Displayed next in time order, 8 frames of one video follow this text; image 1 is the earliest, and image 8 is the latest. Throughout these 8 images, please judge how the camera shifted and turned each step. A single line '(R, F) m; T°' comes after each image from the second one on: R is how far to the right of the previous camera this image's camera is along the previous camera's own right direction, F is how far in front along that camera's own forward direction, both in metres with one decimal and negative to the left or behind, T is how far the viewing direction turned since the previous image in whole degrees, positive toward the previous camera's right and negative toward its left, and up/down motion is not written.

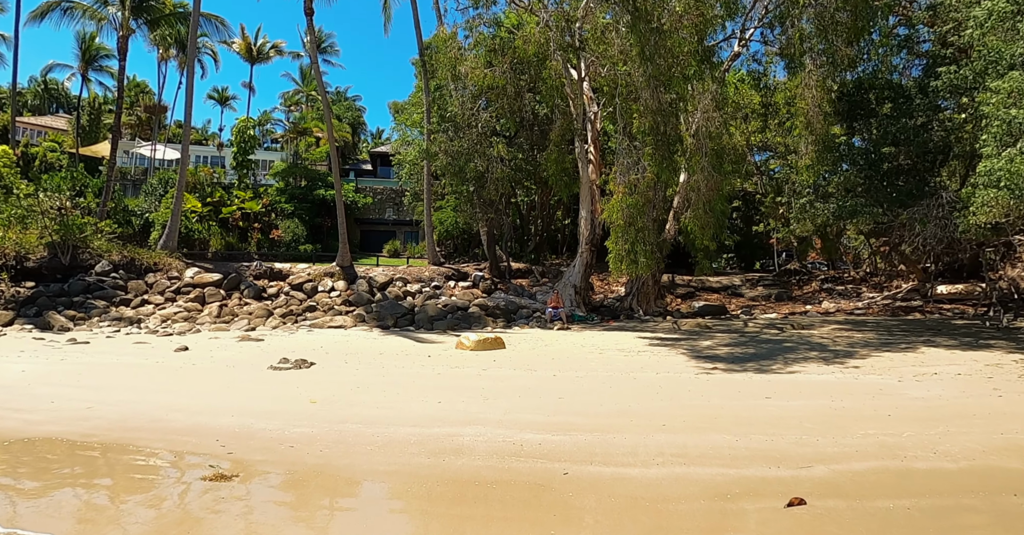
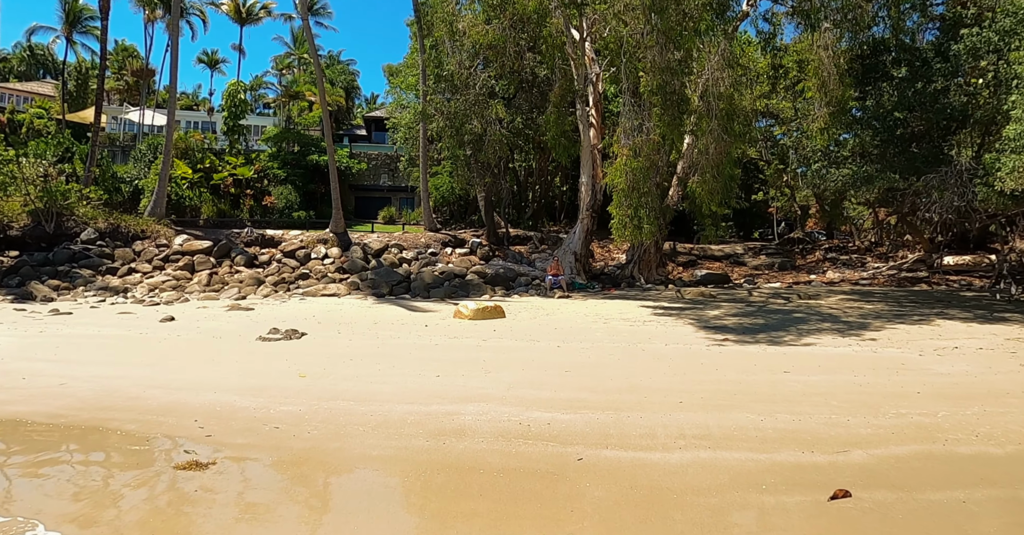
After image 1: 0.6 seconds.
(-0.1, +0.6) m; 0°
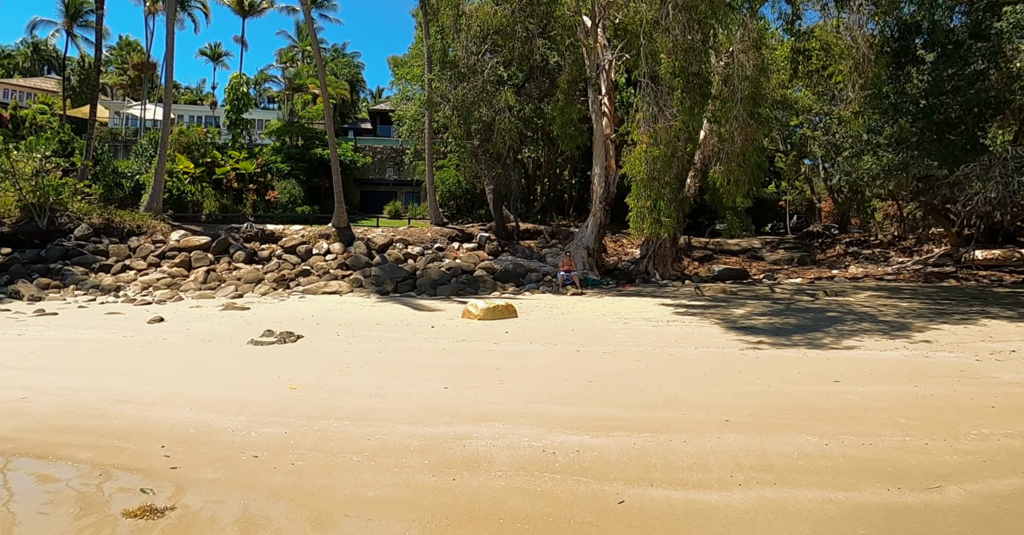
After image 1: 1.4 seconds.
(-0.1, +0.9) m; -1°
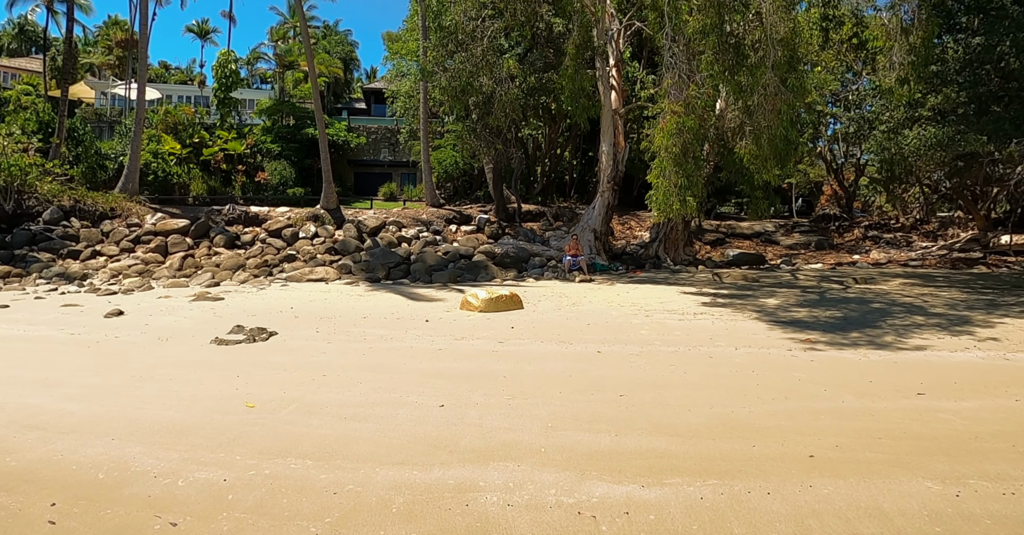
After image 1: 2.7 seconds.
(-0.1, +1.4) m; 0°
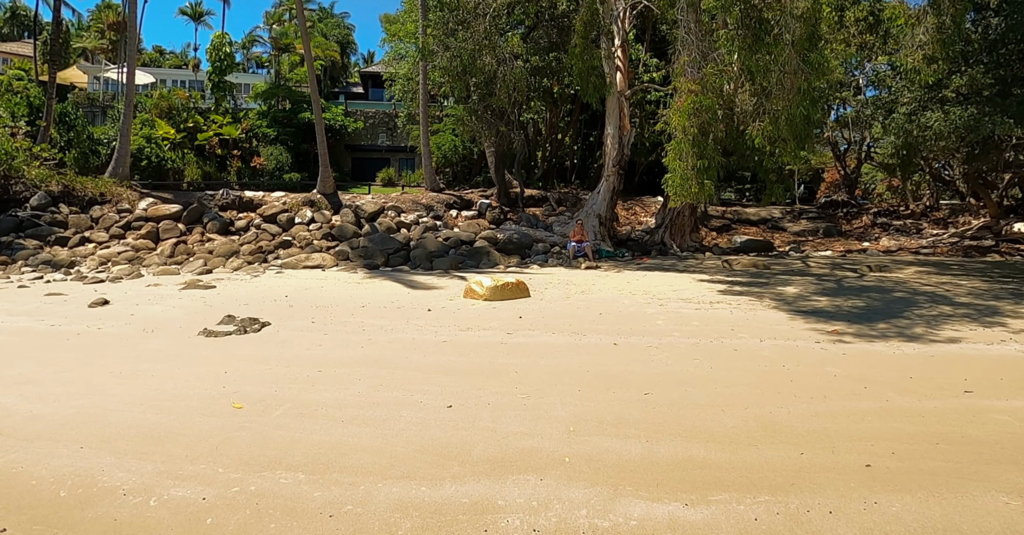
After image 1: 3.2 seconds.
(-0.1, +0.5) m; 0°
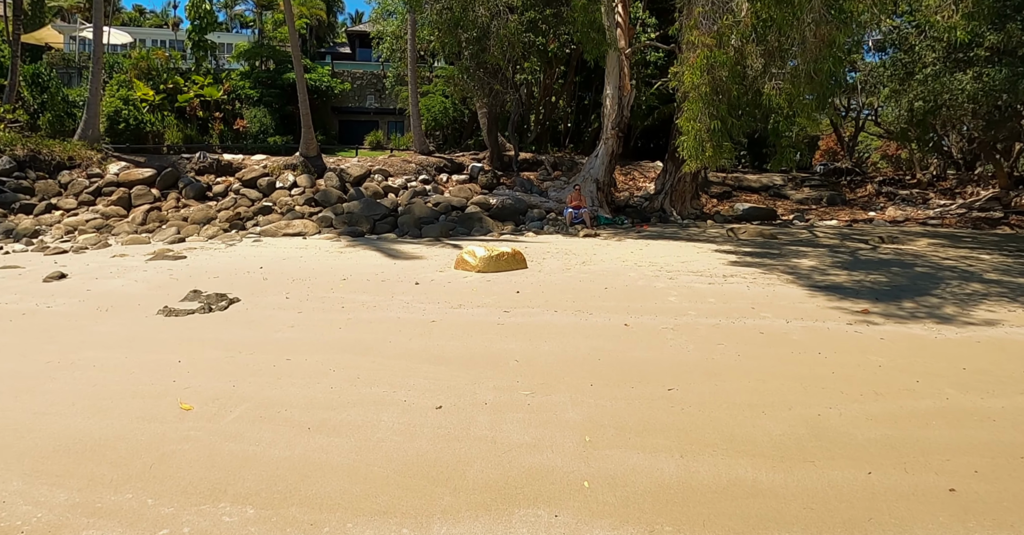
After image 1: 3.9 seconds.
(-0.1, +0.8) m; +1°
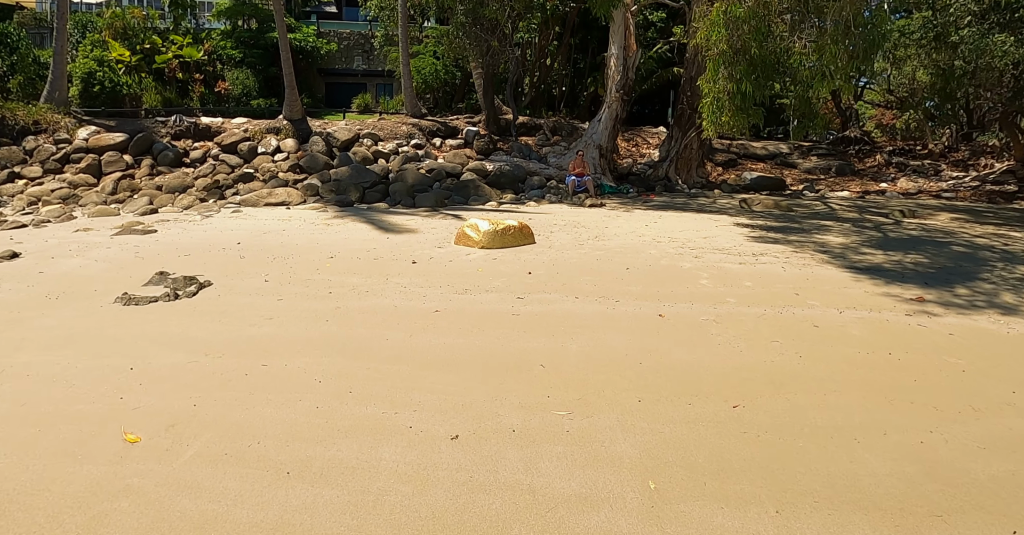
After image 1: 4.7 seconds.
(-0.2, +0.9) m; +1°
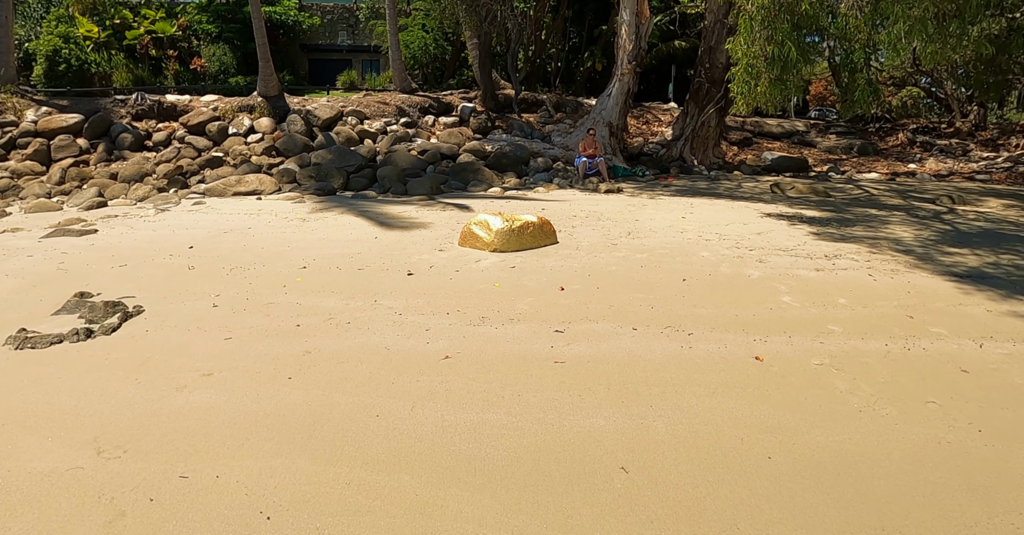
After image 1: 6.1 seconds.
(-0.3, +1.5) m; +1°
